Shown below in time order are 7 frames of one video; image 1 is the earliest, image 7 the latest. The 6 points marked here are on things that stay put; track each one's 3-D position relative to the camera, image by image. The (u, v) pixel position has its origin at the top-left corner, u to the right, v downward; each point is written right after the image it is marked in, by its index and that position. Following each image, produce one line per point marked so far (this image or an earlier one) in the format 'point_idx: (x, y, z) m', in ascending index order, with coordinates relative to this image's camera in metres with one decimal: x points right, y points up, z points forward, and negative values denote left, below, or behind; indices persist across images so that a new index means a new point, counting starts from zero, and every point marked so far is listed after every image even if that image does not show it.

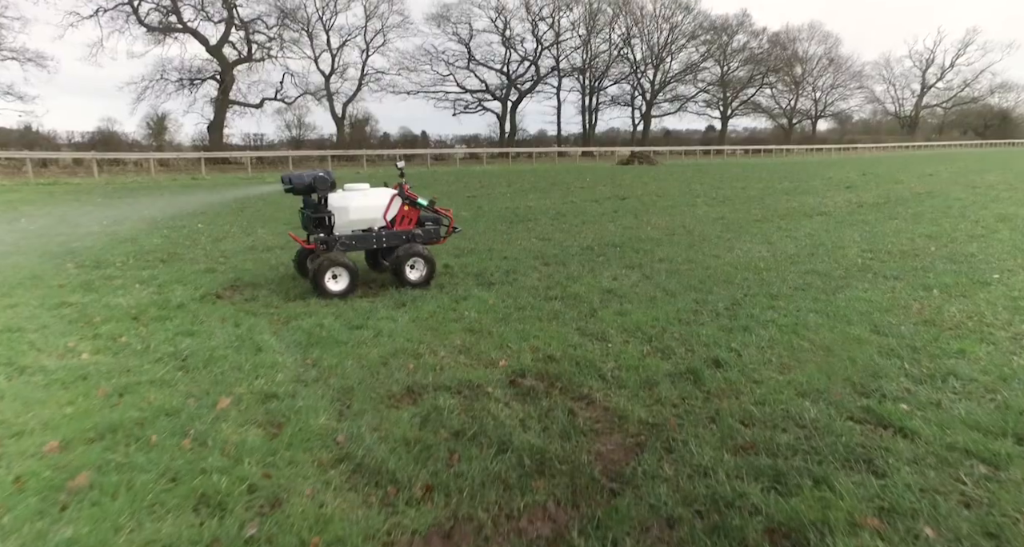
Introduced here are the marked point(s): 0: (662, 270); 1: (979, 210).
0: (+2.2, -0.1, +7.4) m
1: (+10.7, +1.4, +11.7) m
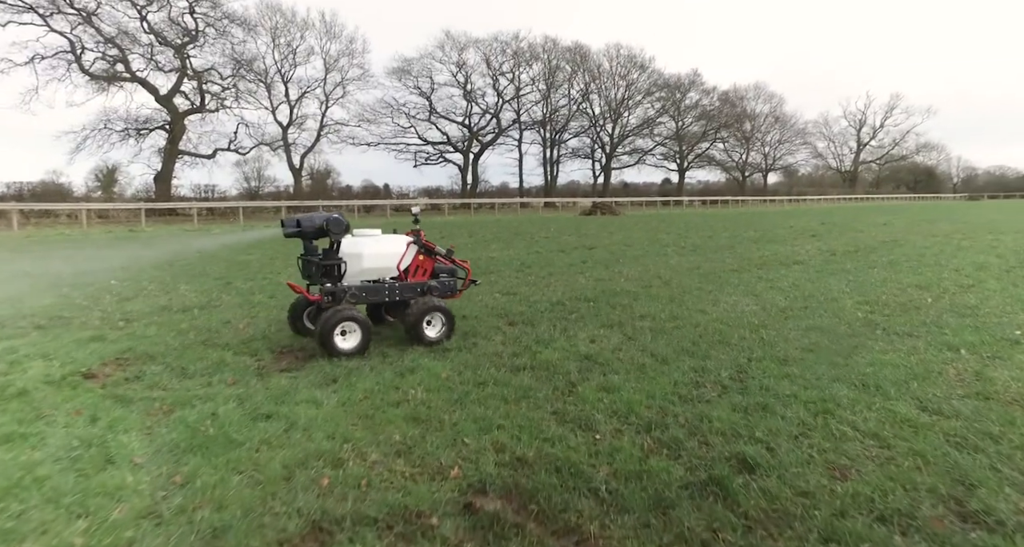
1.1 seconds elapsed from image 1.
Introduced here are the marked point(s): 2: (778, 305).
0: (+1.7, -0.8, +6.4) m
1: (+9.8, +0.3, +11.5) m
2: (+4.0, -0.6, +7.5) m
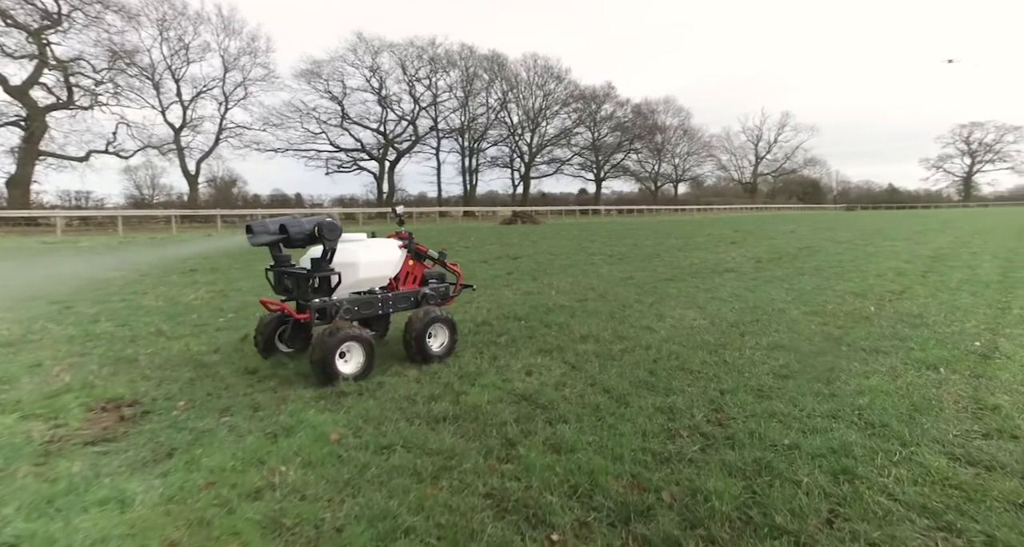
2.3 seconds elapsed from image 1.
0: (+0.8, -0.9, +5.4) m
1: (+8.1, +0.2, +11.7) m
2: (+2.9, -0.7, +6.8) m
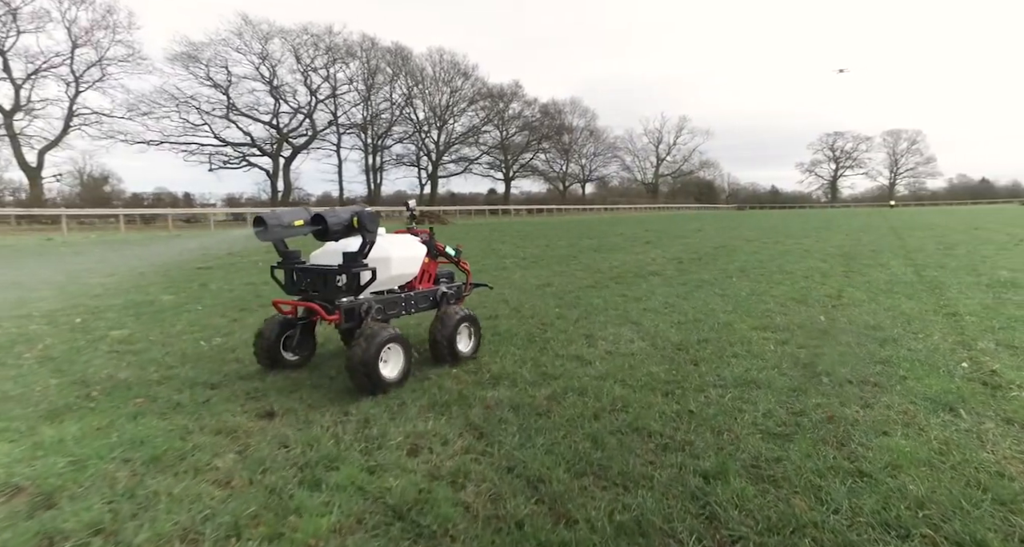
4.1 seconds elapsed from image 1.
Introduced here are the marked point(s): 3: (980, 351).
0: (0.0, -1.1, +3.8) m
1: (+6.0, +0.2, +11.2) m
2: (+1.8, -0.9, +5.6) m
3: (+4.5, -0.8, +4.9) m
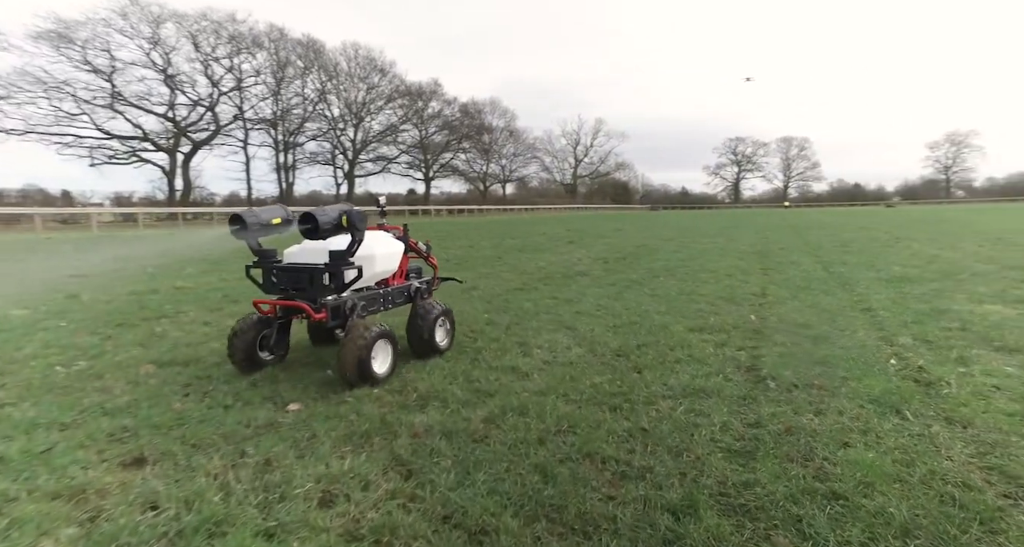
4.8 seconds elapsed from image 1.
0: (-0.4, -1.1, +3.2) m
1: (+4.4, +0.2, +11.5) m
2: (+1.1, -0.9, +5.3) m
3: (+3.8, -0.7, +5.1) m
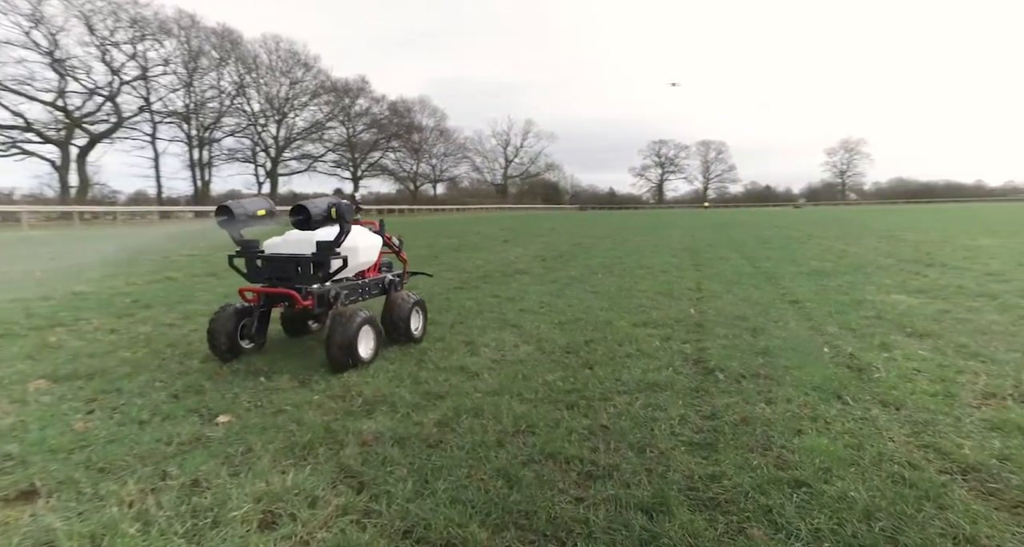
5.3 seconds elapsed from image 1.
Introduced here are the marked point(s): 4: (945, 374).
0: (-0.7, -1.1, +3.0) m
1: (+3.0, +0.3, +11.8) m
2: (+0.6, -0.8, +5.2) m
3: (+3.3, -0.7, +5.4) m
4: (+3.6, -0.8, +4.3) m
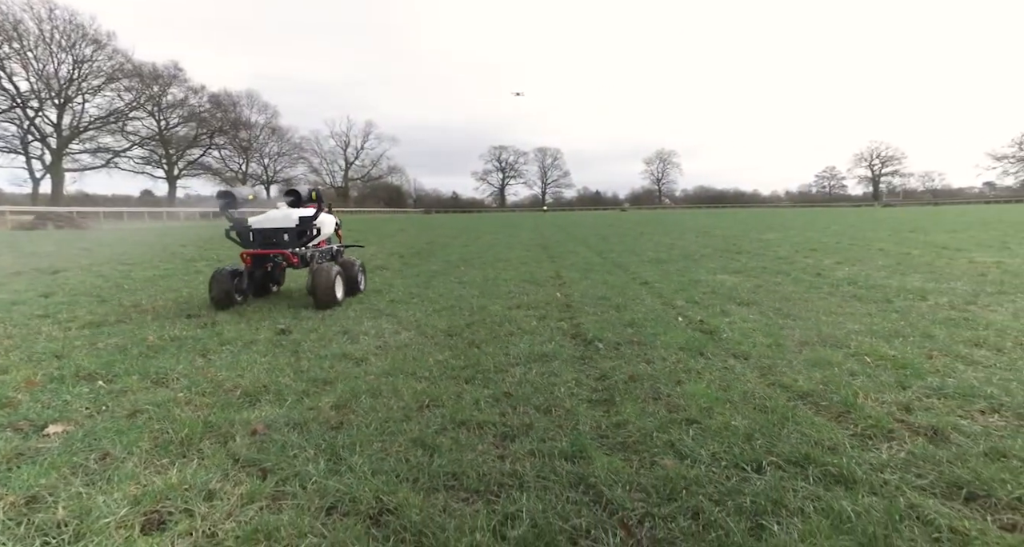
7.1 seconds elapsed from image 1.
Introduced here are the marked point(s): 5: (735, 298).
0: (-1.1, -0.9, +2.8) m
1: (-0.1, +0.5, +12.2) m
2: (-0.6, -0.6, +5.2) m
3: (+2.0, -0.4, +6.2) m
4: (+2.6, -0.6, +5.1) m
5: (+3.0, -0.3, +7.0) m
